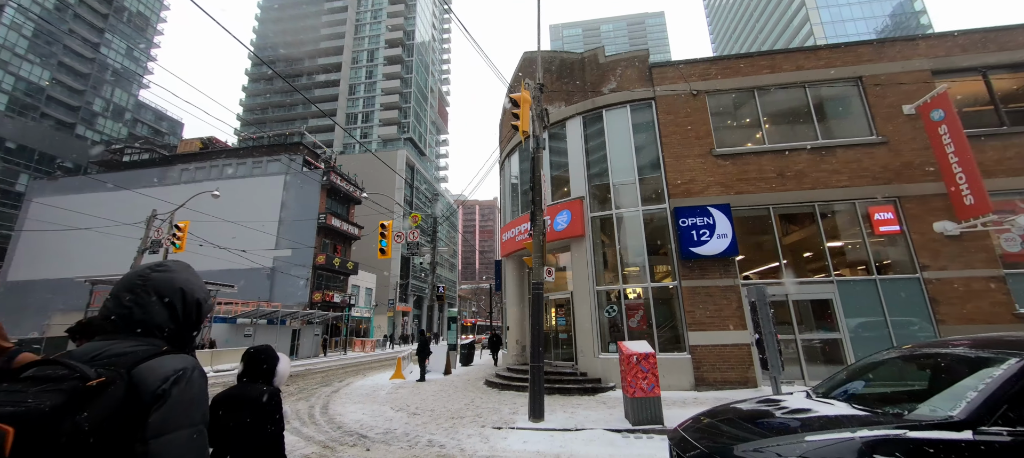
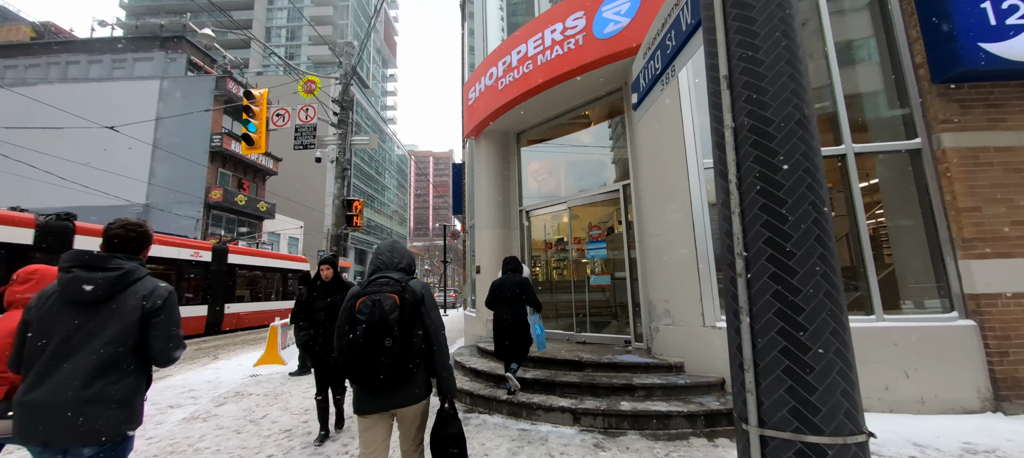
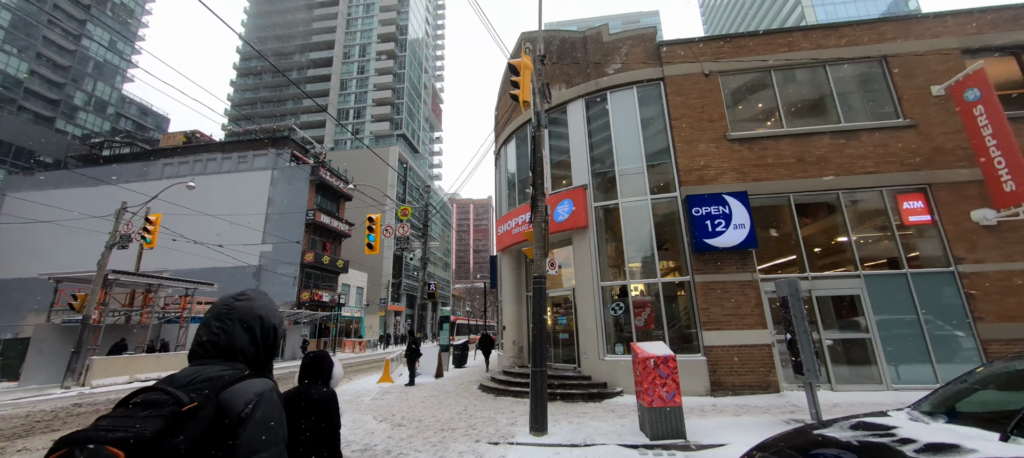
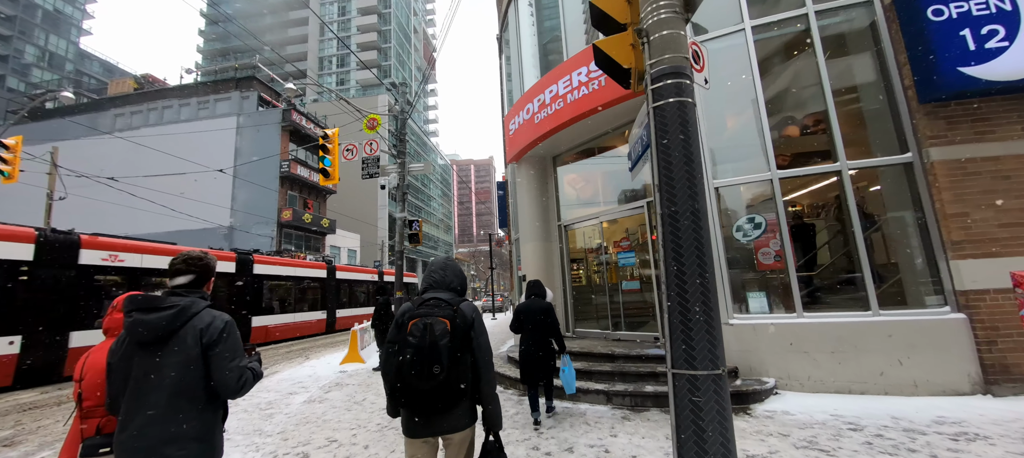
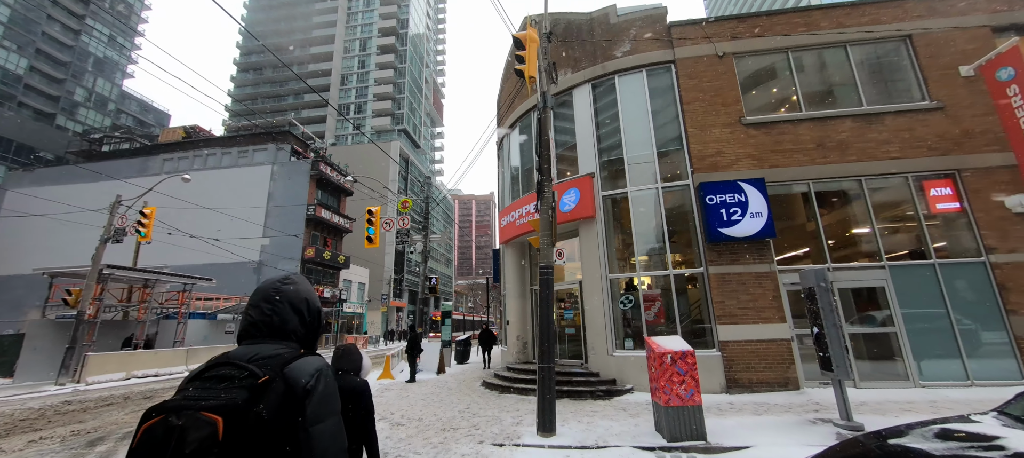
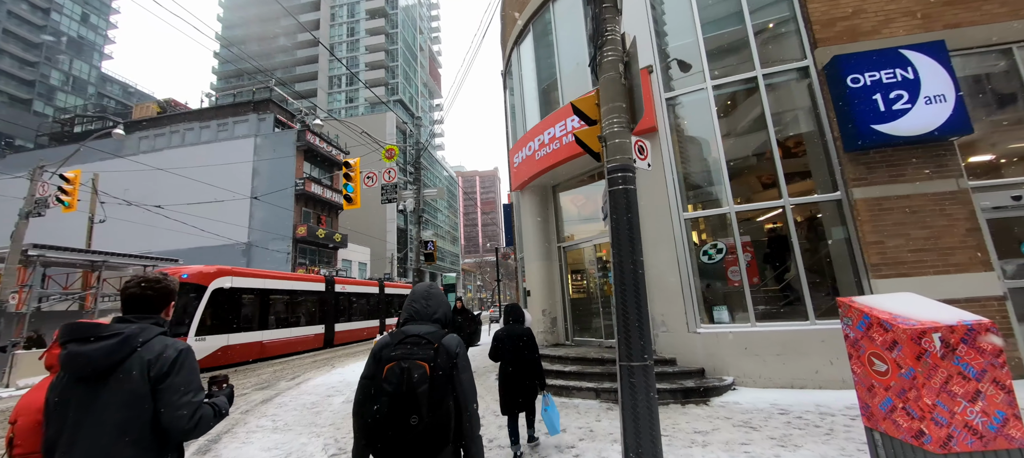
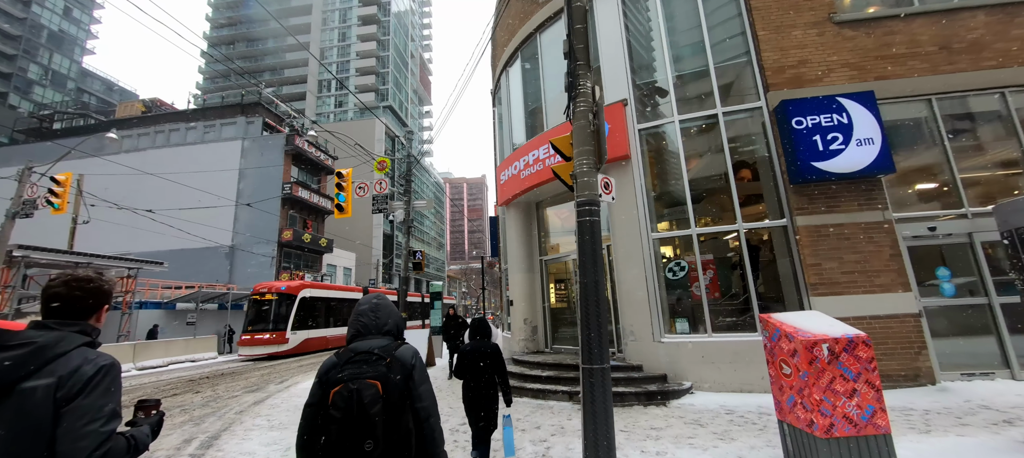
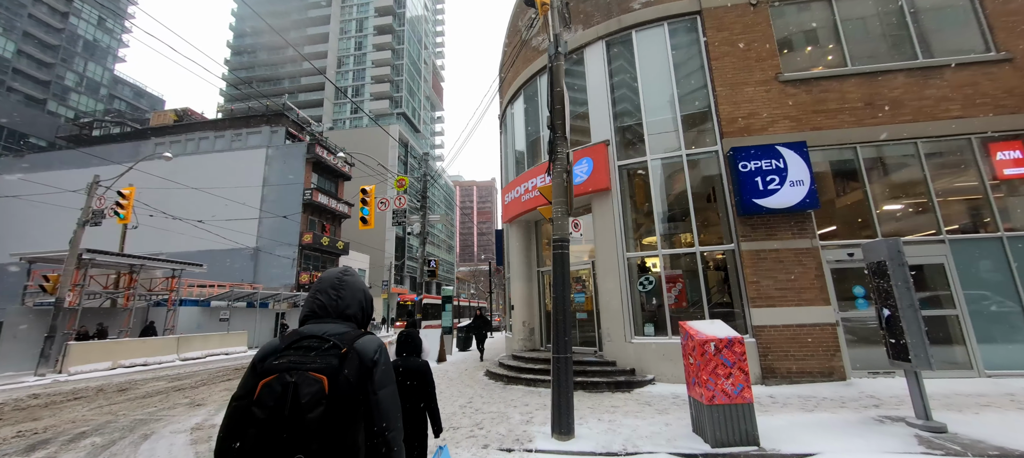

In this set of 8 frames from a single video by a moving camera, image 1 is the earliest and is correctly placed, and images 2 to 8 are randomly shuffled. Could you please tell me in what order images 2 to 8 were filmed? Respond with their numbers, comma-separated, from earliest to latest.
3, 5, 8, 7, 6, 4, 2
